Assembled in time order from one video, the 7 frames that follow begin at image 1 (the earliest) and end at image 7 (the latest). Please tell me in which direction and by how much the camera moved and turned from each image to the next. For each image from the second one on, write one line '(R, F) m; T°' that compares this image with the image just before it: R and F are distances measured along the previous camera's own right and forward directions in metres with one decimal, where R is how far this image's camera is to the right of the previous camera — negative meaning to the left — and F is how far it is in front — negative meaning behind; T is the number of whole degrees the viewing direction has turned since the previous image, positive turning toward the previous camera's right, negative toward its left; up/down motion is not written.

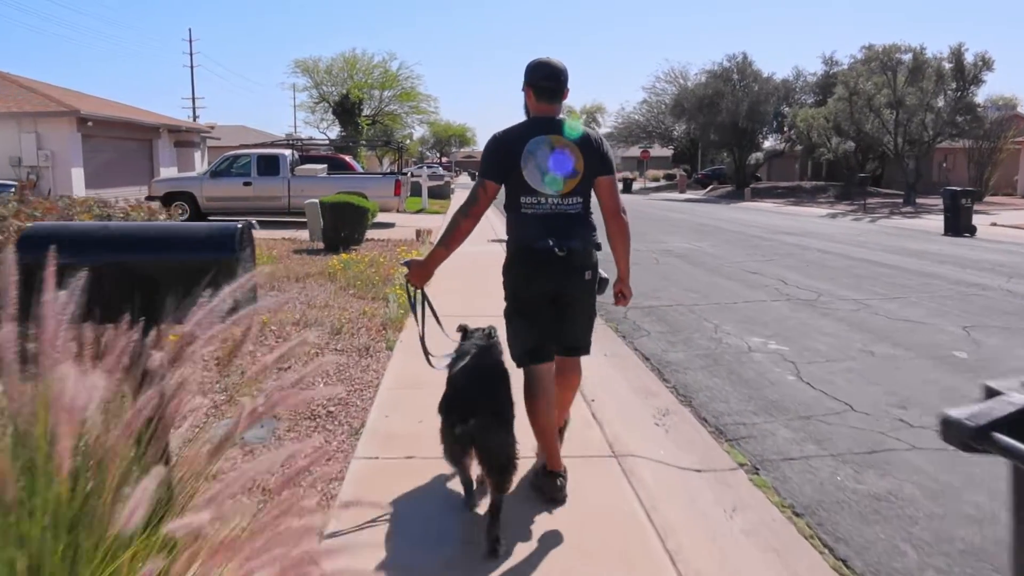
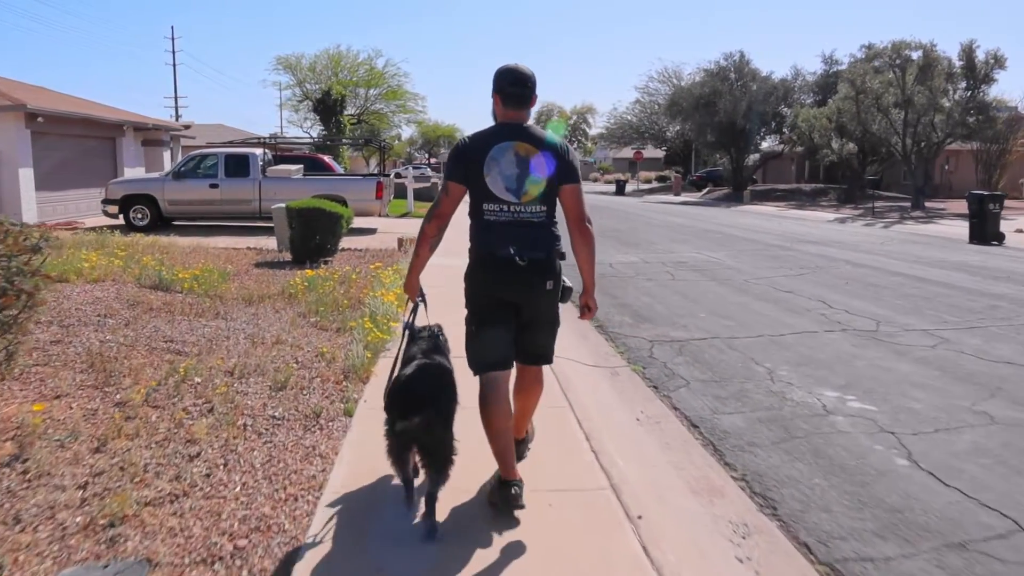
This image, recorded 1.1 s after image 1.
(-0.1, +1.9) m; +1°
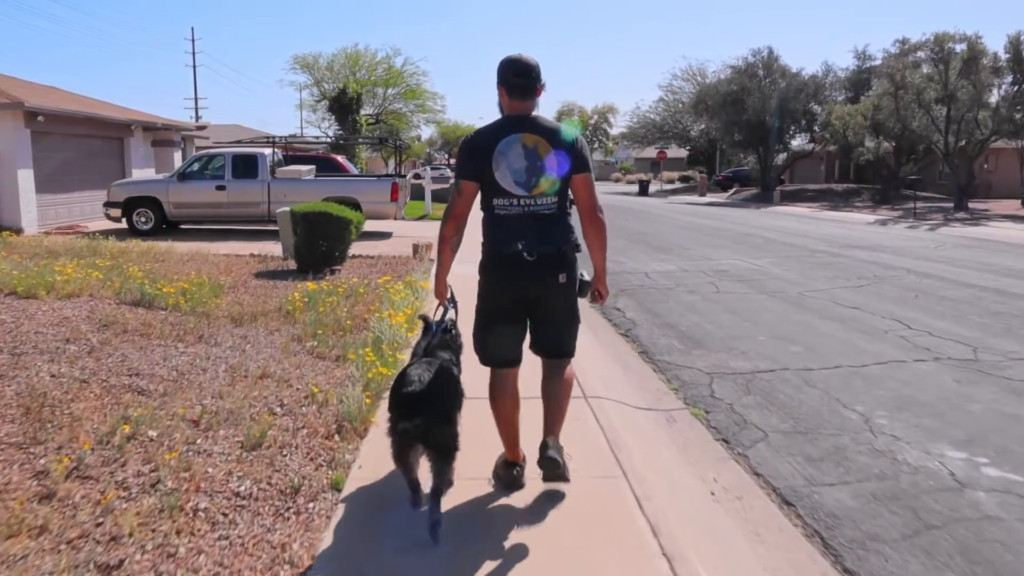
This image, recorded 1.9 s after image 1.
(-0.1, +1.3) m; -1°
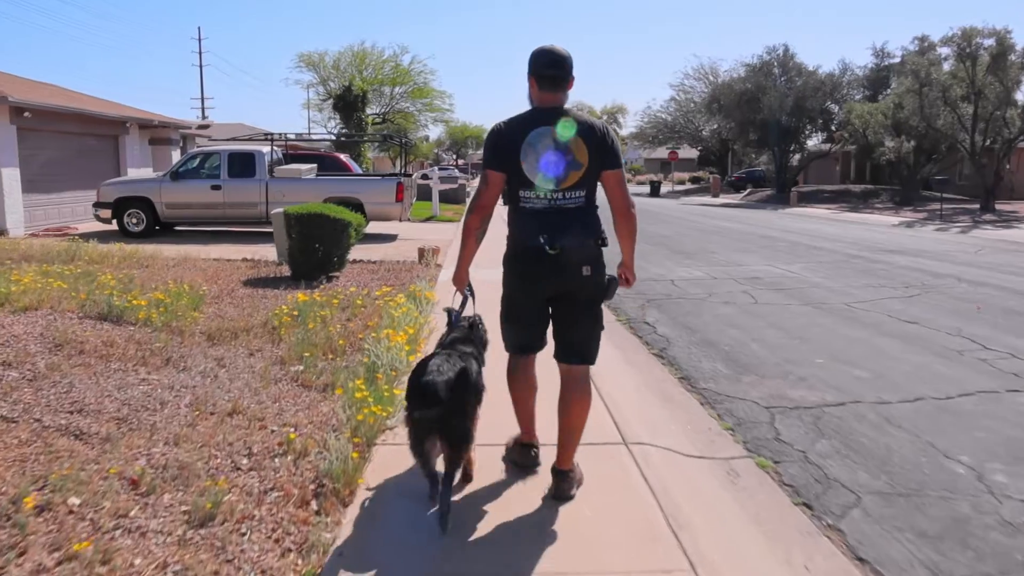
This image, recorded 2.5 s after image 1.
(-0.1, +1.1) m; -1°
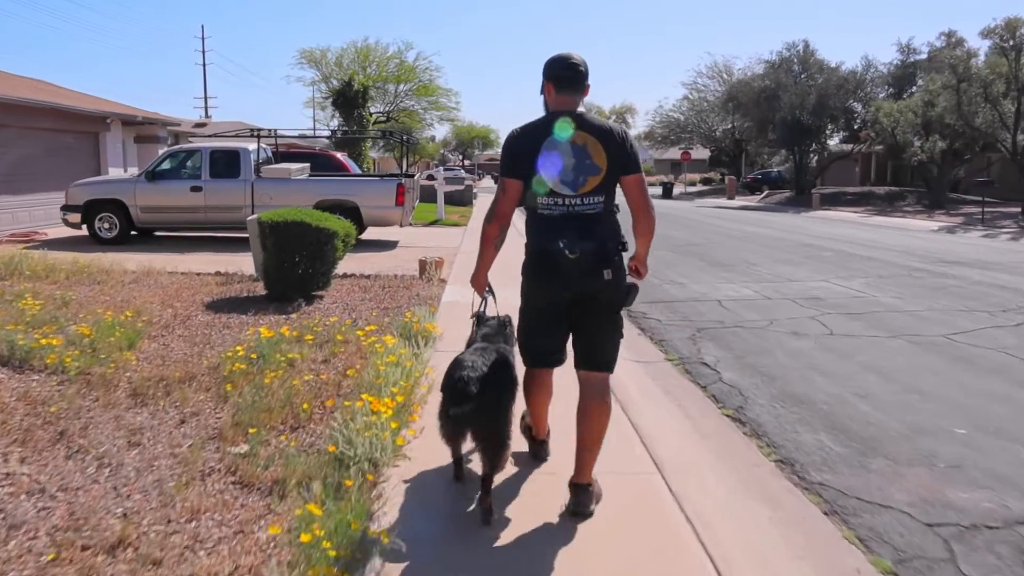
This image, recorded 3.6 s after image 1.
(-0.2, +1.9) m; 0°
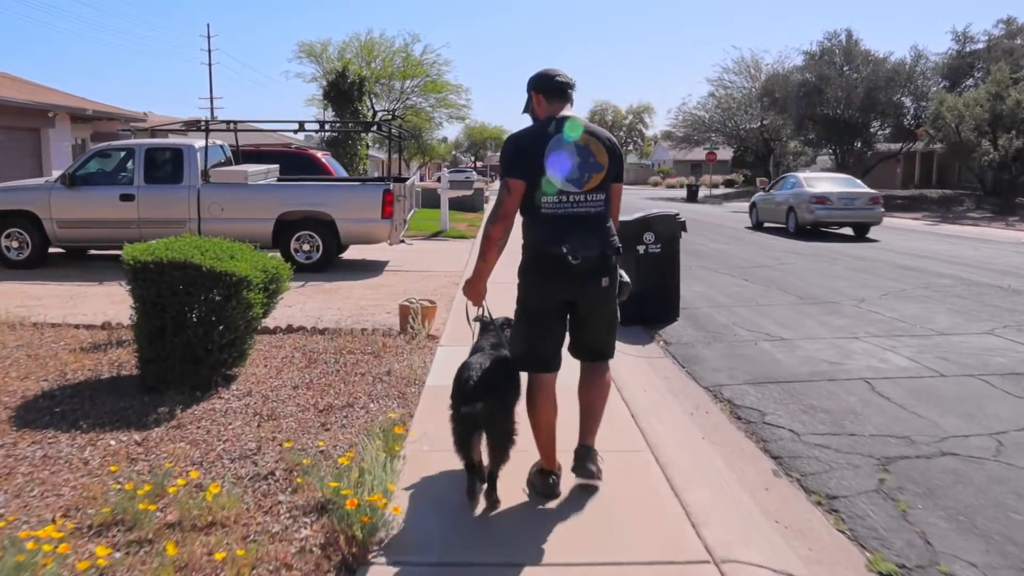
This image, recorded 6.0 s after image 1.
(-0.1, +3.7) m; -1°
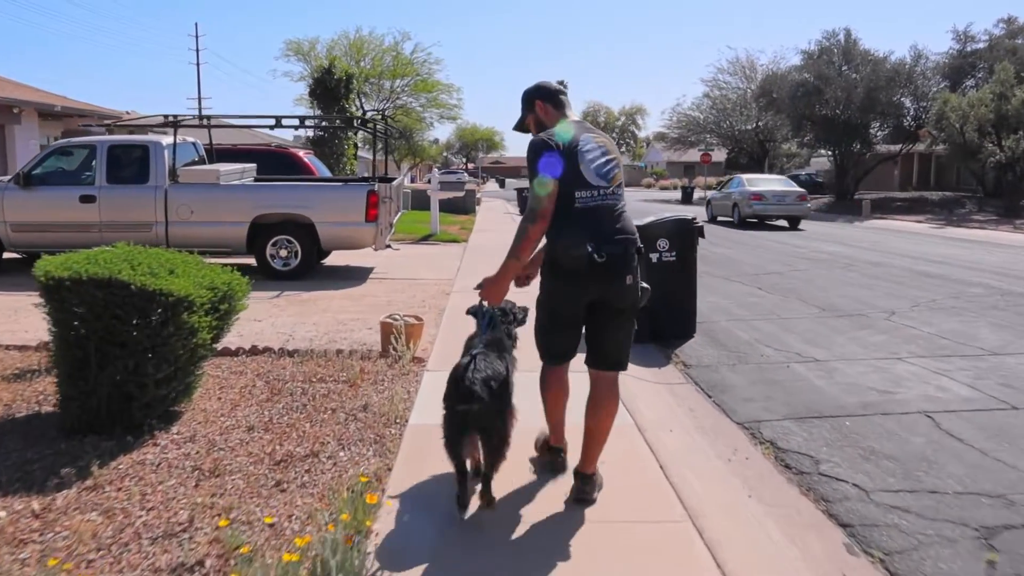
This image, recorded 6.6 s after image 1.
(-0.1, +1.0) m; +1°
